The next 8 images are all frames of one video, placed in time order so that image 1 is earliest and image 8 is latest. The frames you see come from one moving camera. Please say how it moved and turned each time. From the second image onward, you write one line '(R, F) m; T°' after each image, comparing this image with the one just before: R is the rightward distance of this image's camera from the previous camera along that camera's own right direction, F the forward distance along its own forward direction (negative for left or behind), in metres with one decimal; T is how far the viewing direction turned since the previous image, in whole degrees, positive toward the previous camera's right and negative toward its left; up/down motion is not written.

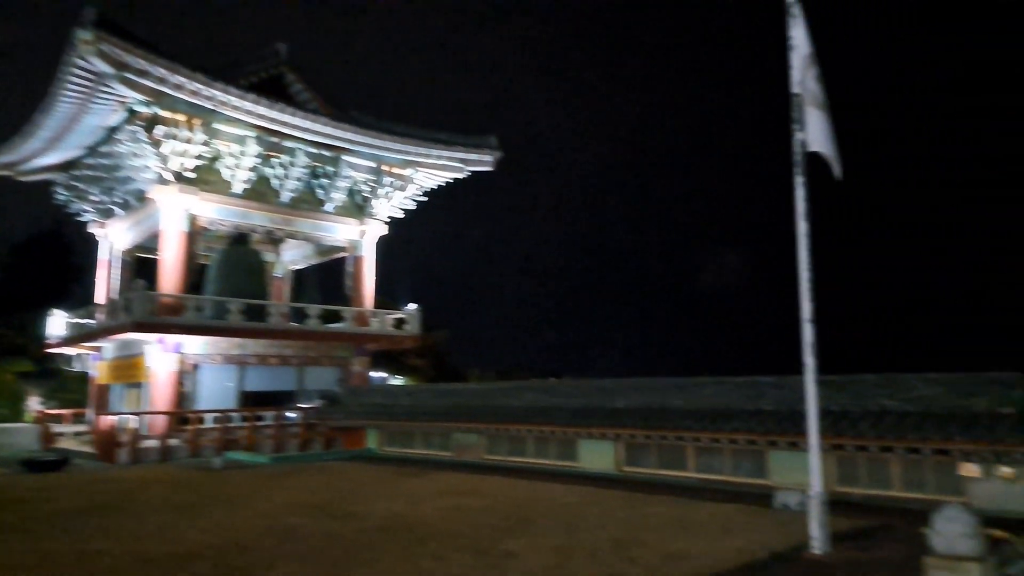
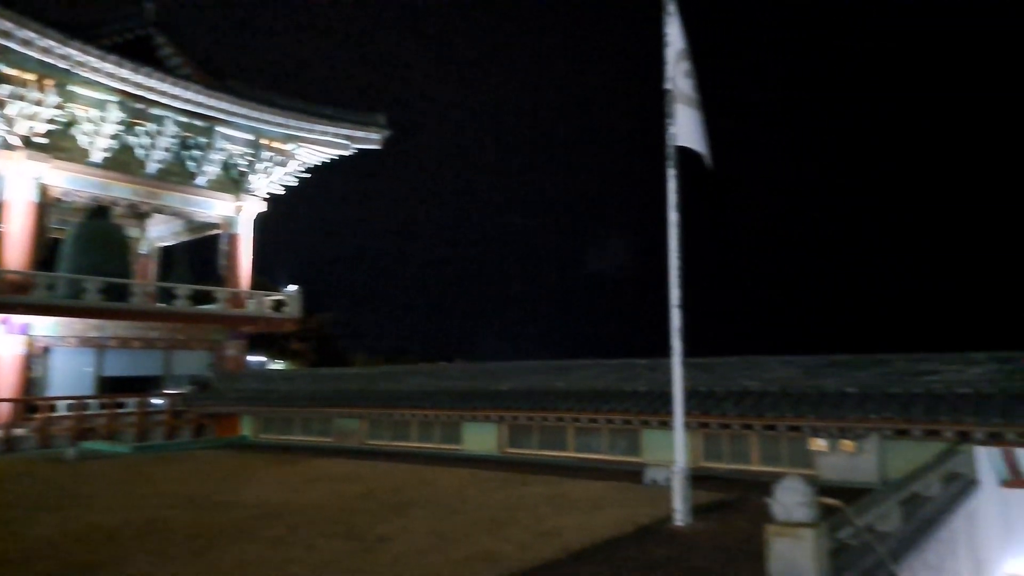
(+0.6, 0.0) m; +6°
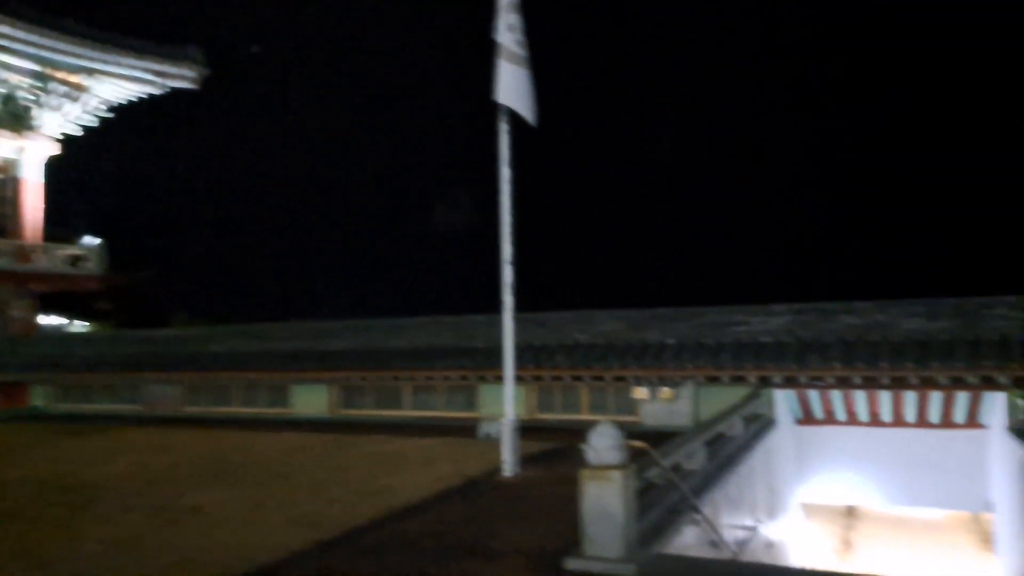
(+0.5, +0.2) m; +11°
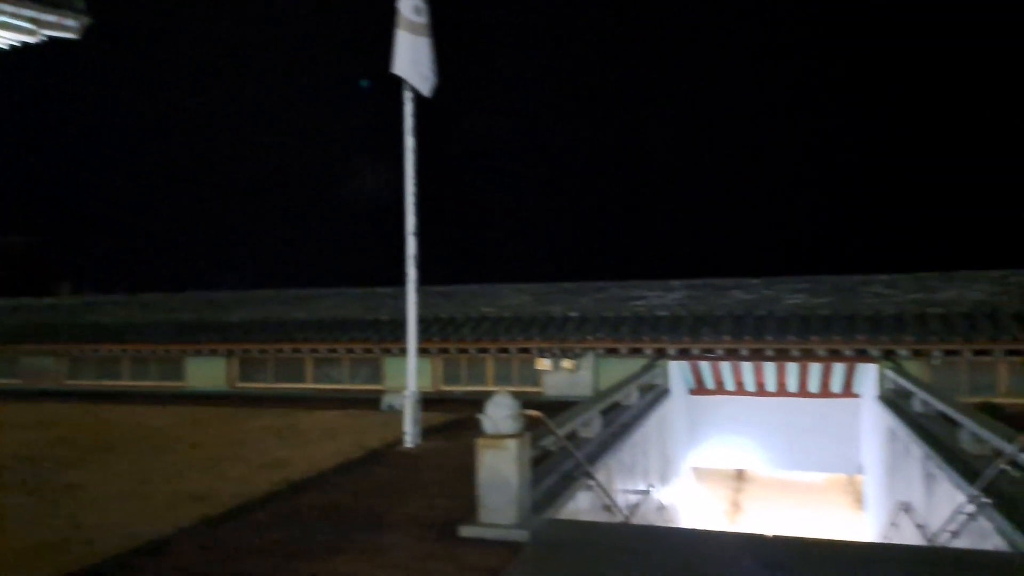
(+0.2, 0.0) m; +7°
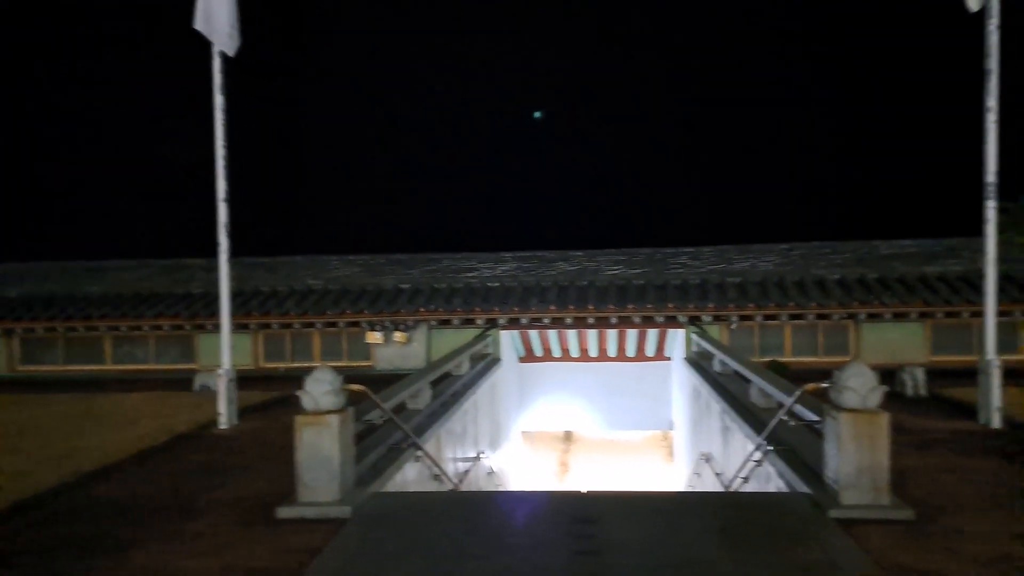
(+0.2, 0.0) m; +13°
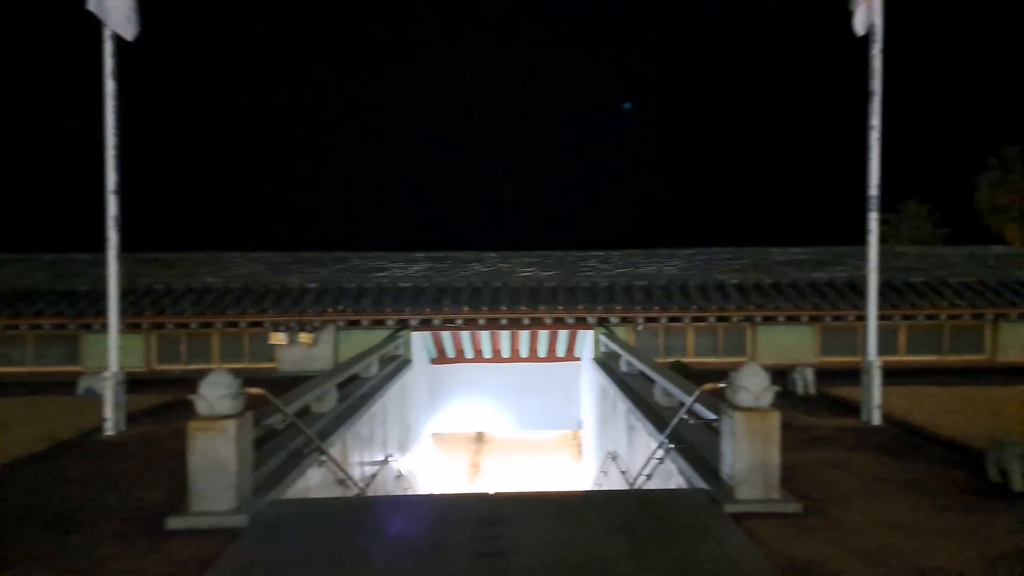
(+0.1, 0.0) m; +7°
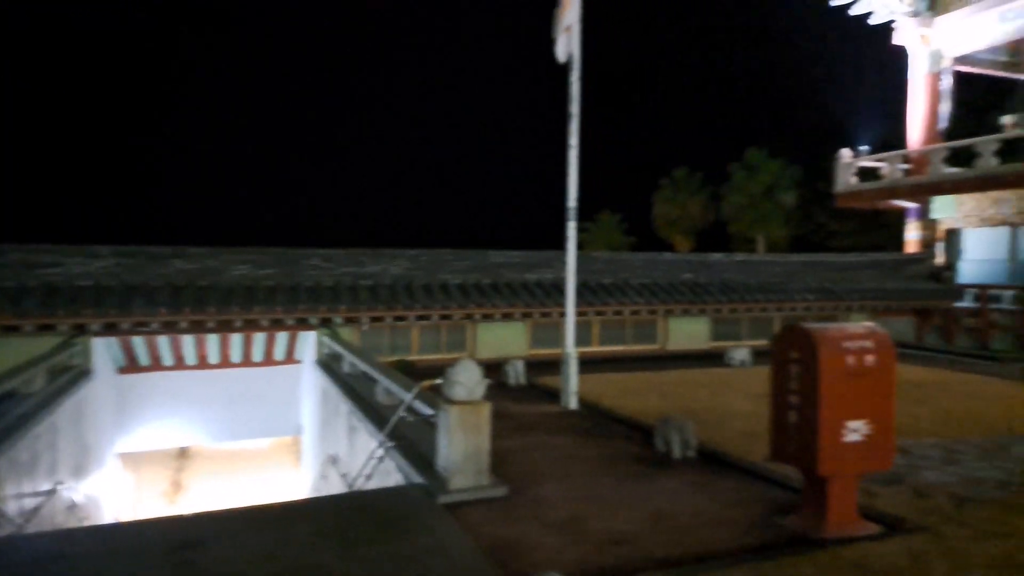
(+0.2, 0.0) m; +22°
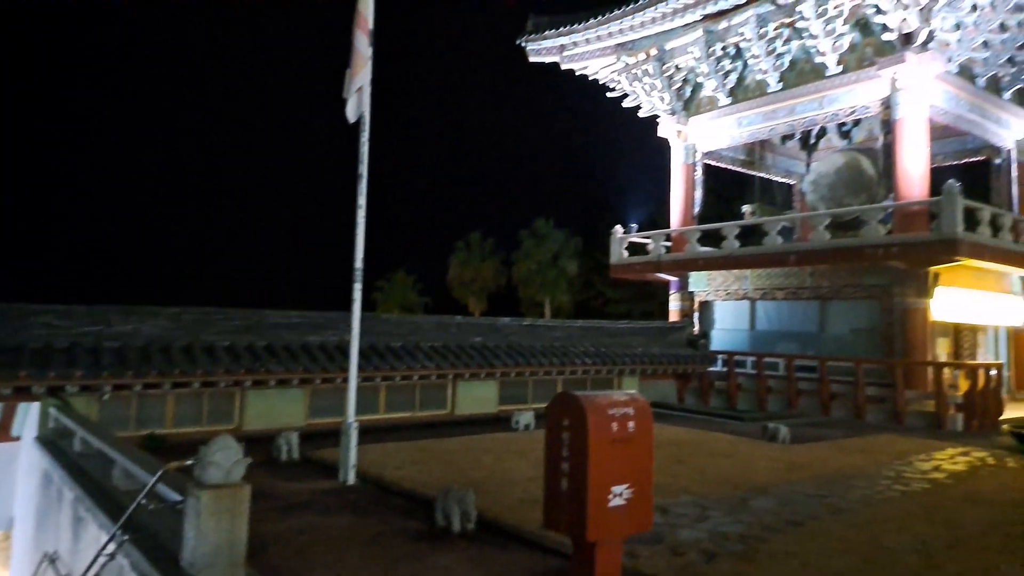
(+0.3, +0.2) m; +16°
